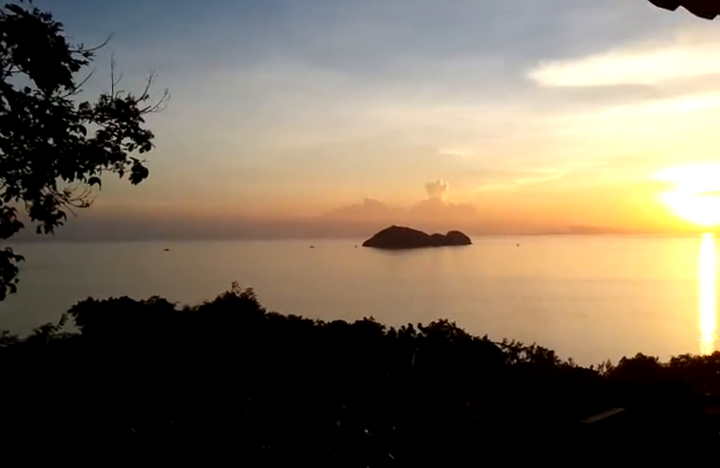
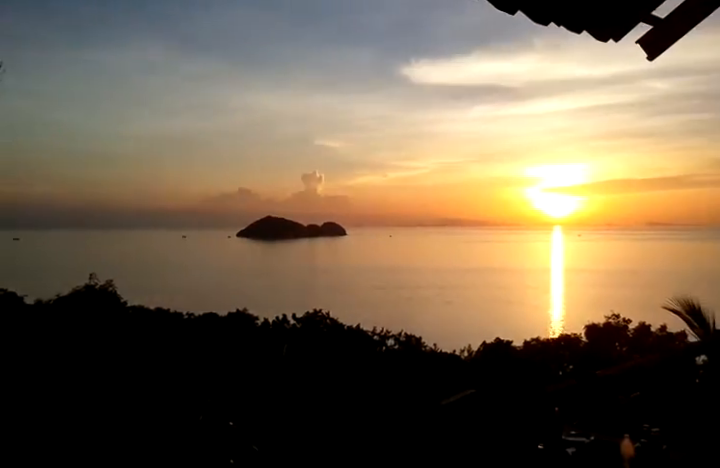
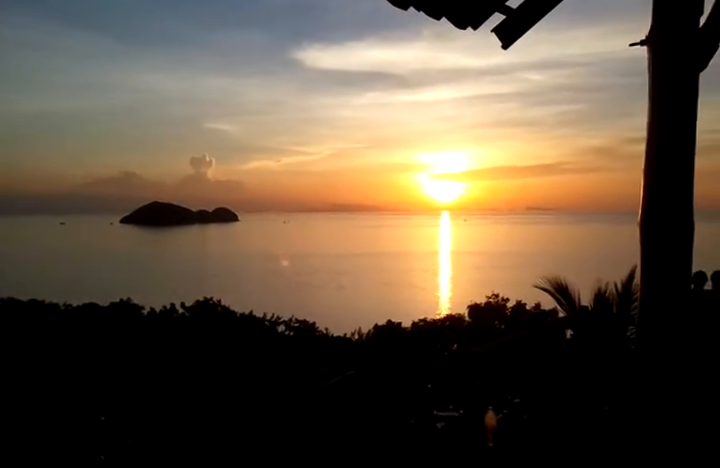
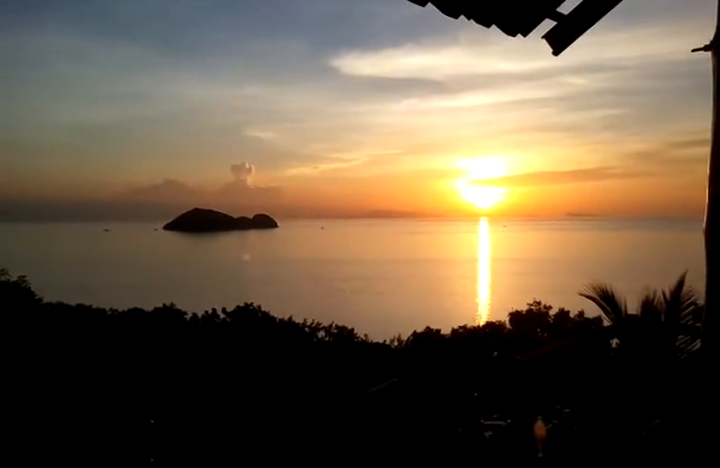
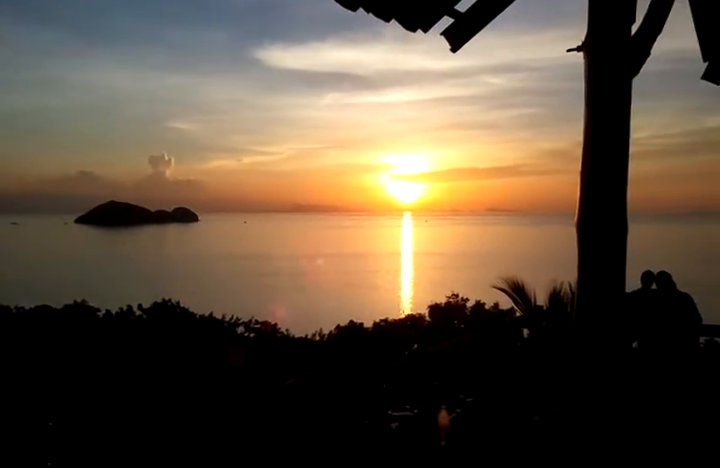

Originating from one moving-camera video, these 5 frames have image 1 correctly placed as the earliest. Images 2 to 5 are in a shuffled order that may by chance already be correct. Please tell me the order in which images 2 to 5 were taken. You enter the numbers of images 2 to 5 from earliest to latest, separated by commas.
2, 4, 3, 5
